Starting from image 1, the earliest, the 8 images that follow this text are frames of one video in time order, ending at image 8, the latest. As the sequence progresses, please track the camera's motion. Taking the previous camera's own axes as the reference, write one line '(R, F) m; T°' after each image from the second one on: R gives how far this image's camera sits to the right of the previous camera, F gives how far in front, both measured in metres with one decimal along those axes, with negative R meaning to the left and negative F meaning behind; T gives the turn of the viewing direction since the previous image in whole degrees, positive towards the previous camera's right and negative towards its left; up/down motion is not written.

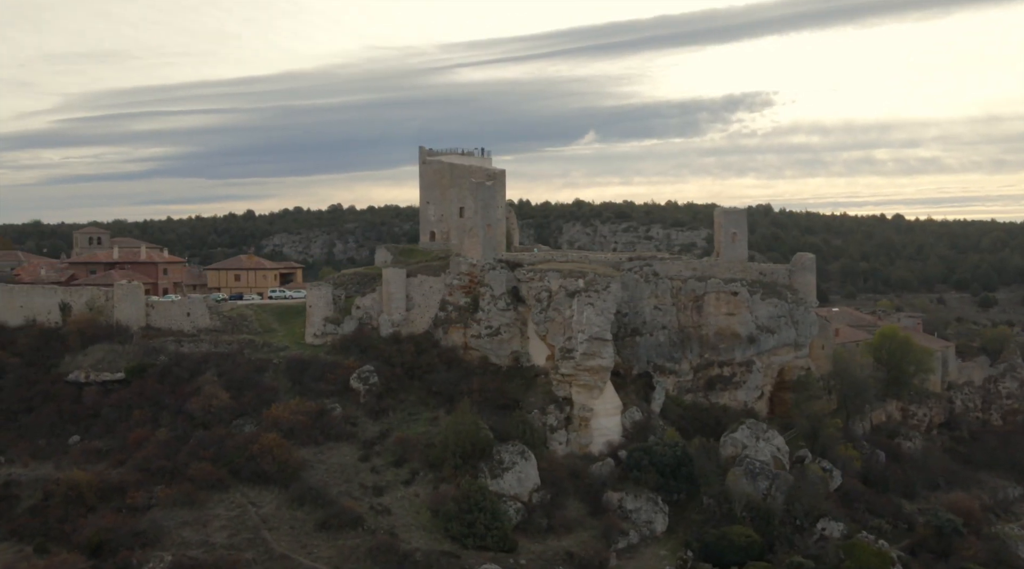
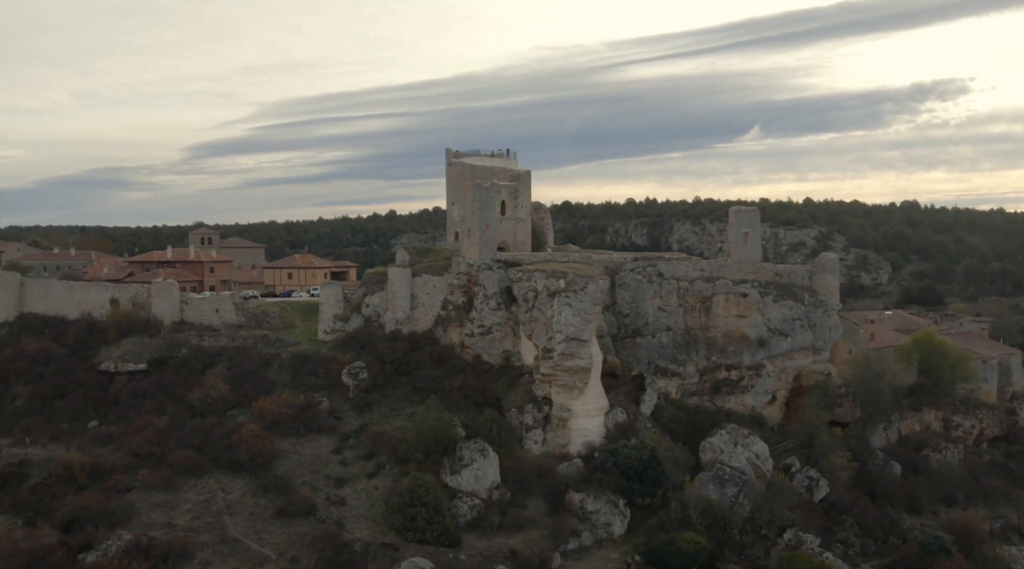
(+4.1, +0.2) m; -9°
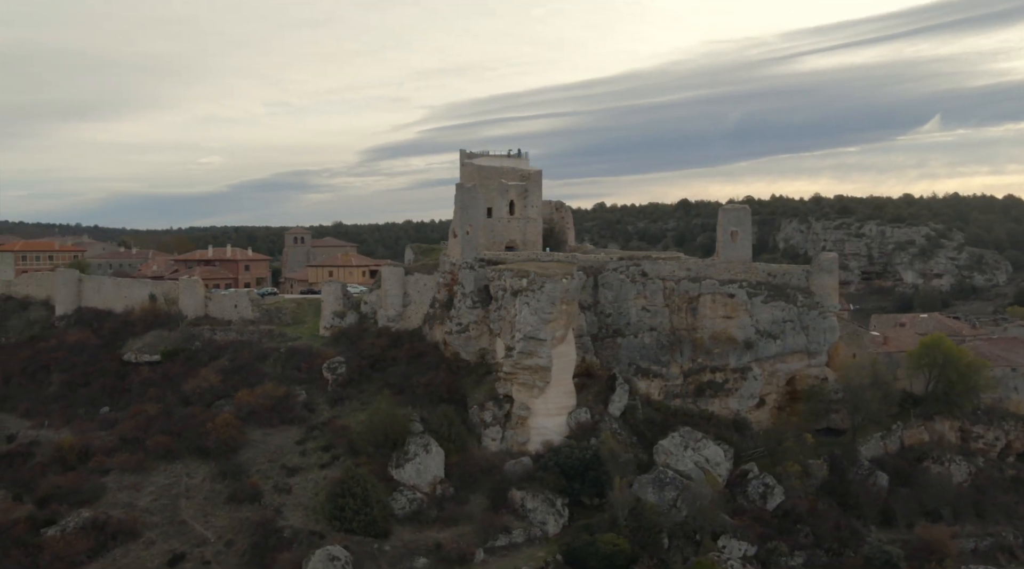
(+4.4, +0.2) m; -8°
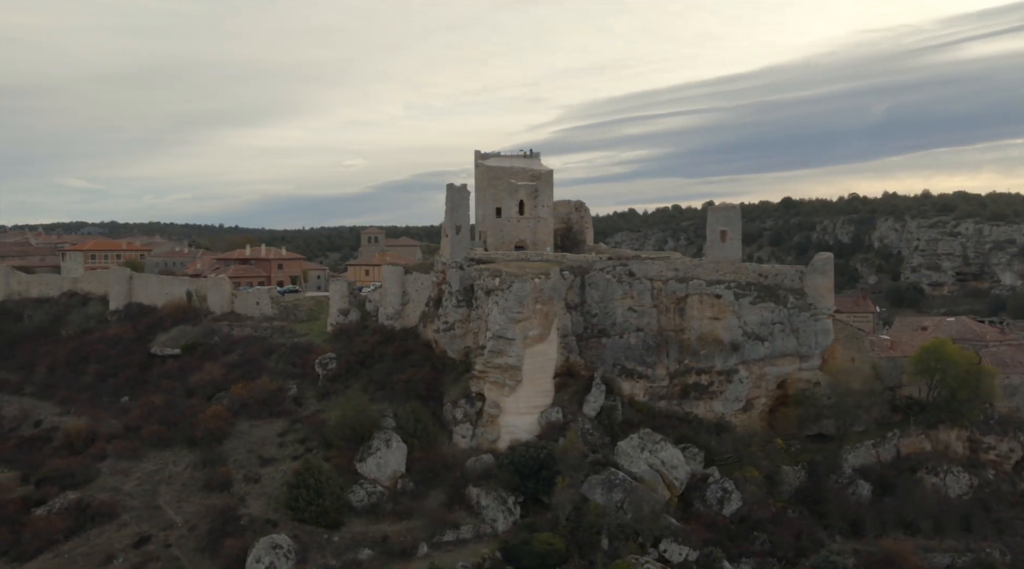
(+3.6, 0.0) m; -7°
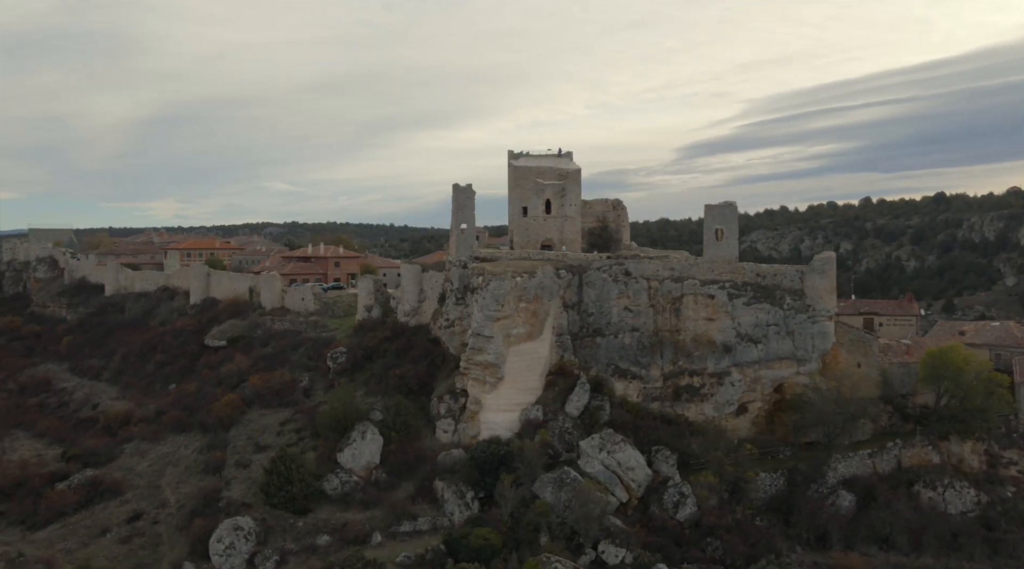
(+4.3, 0.0) m; -9°
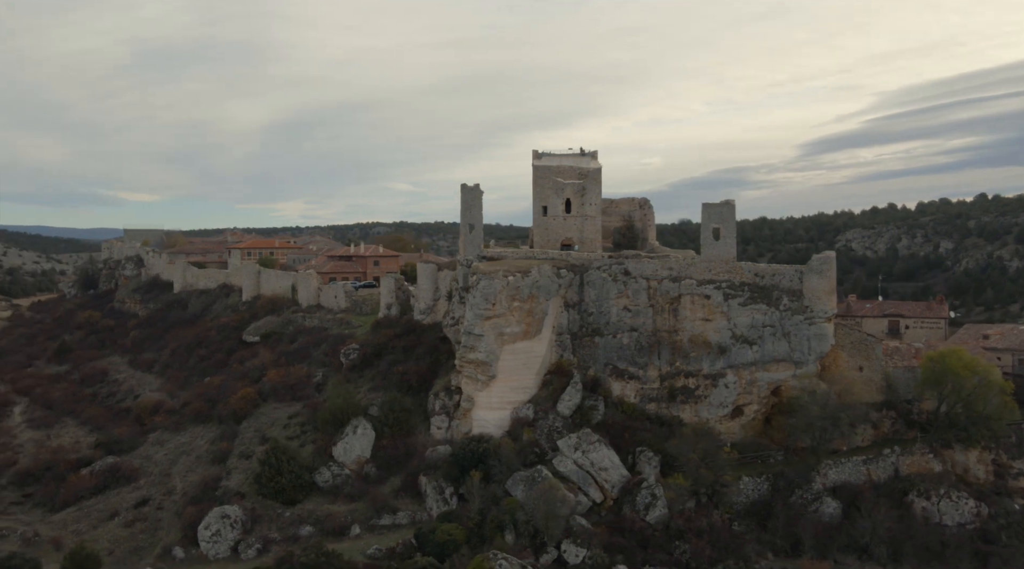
(+2.8, -0.1) m; -6°
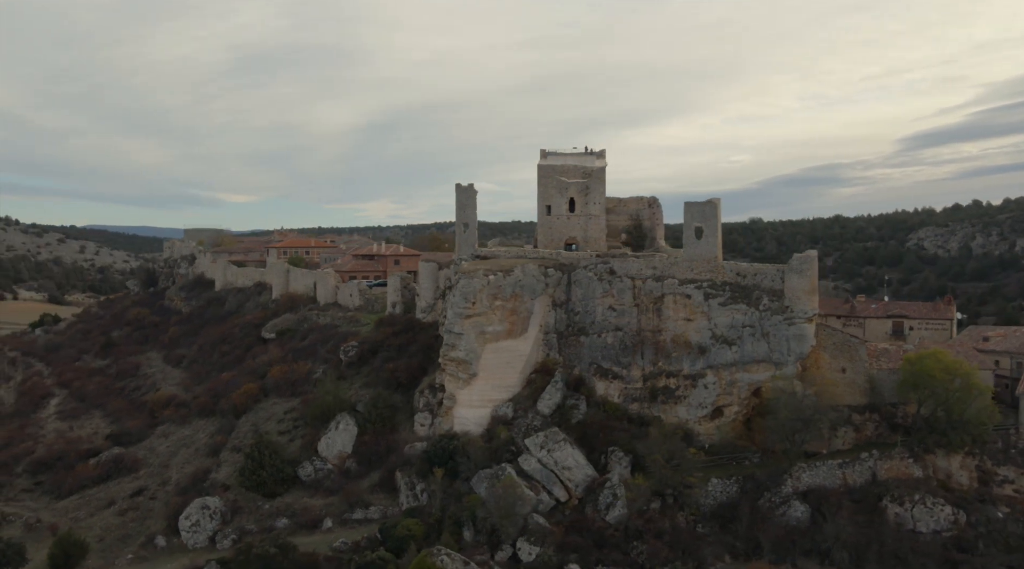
(+2.5, -0.1) m; -5°
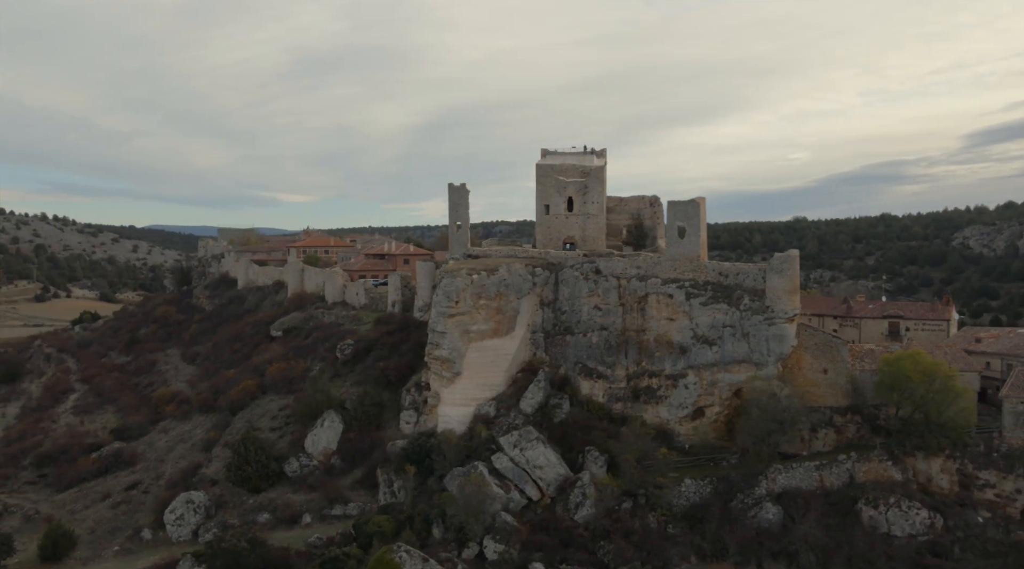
(+1.7, -0.1) m; -3°
